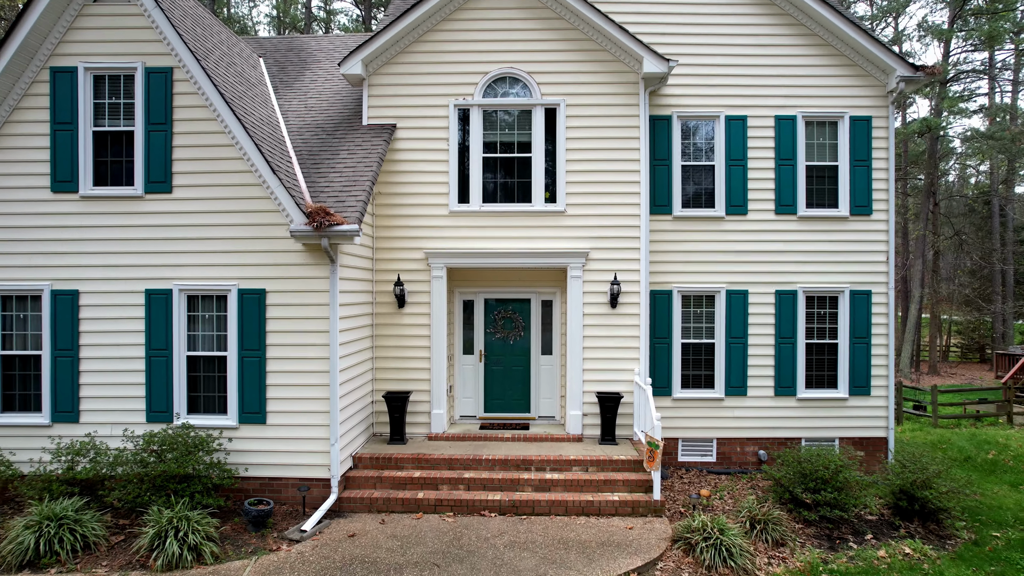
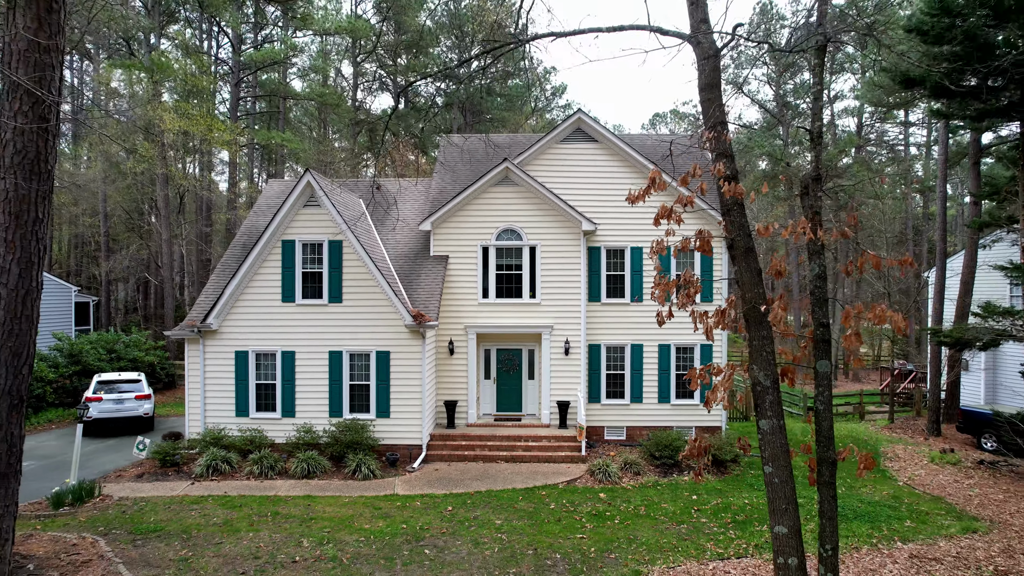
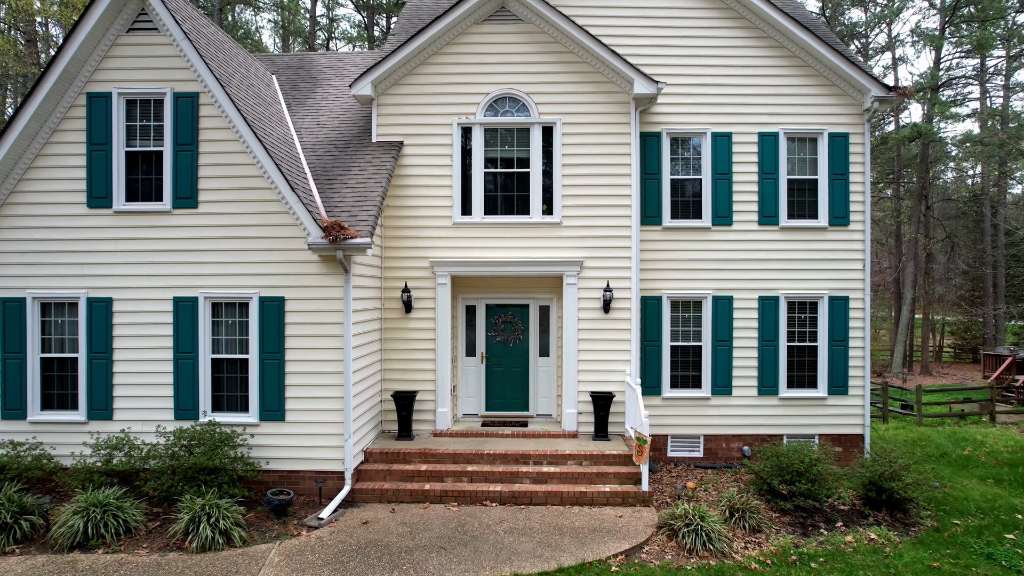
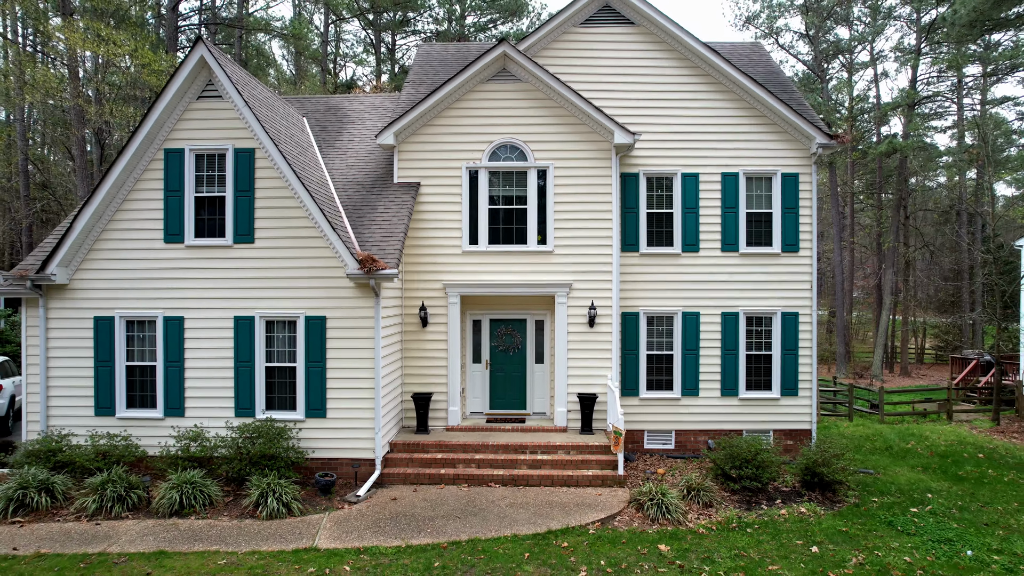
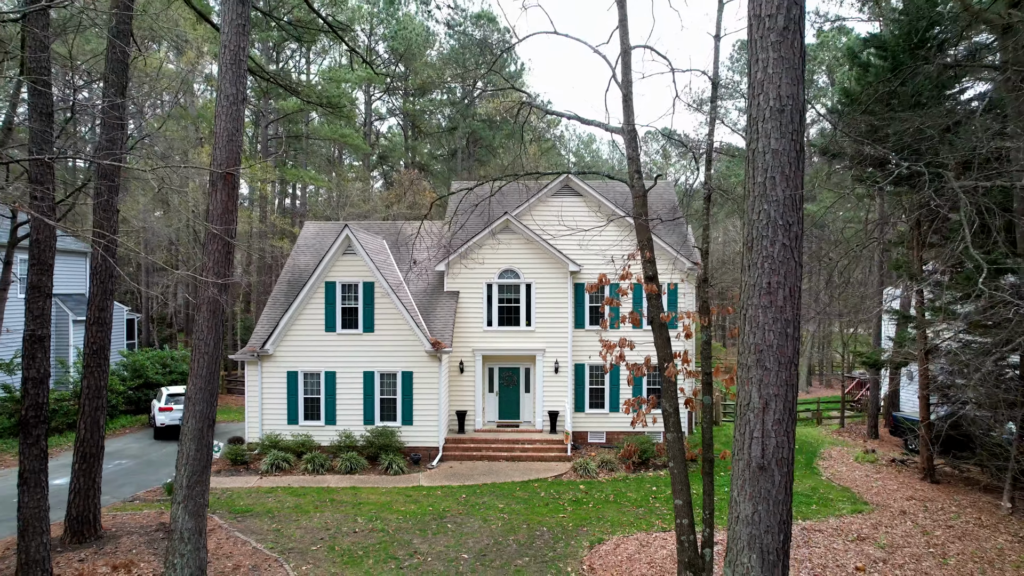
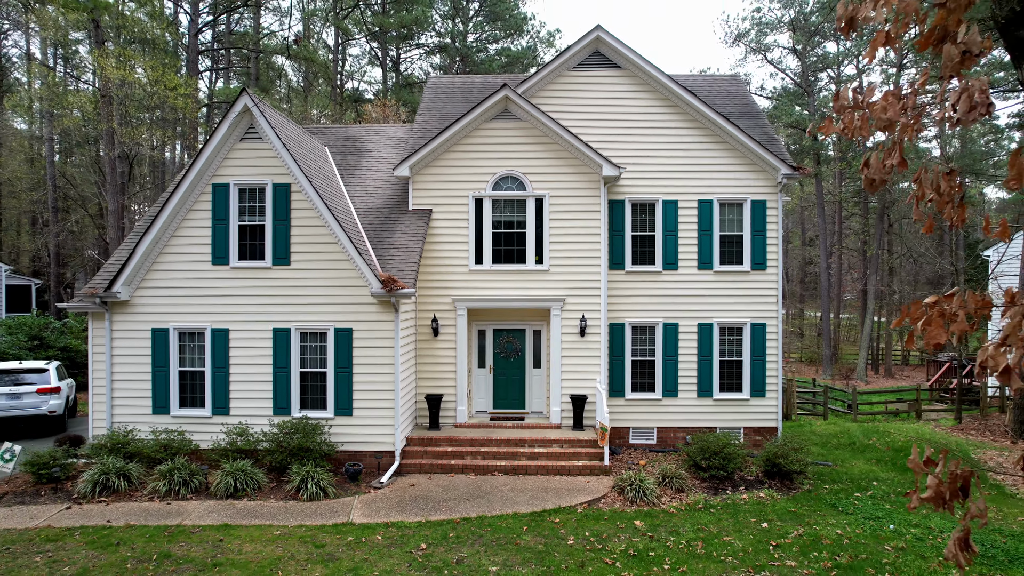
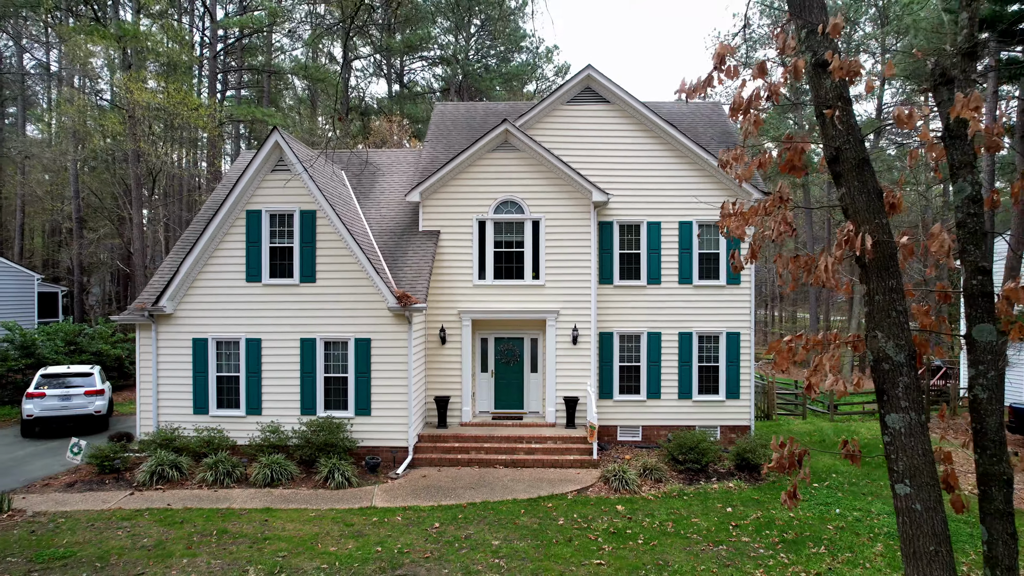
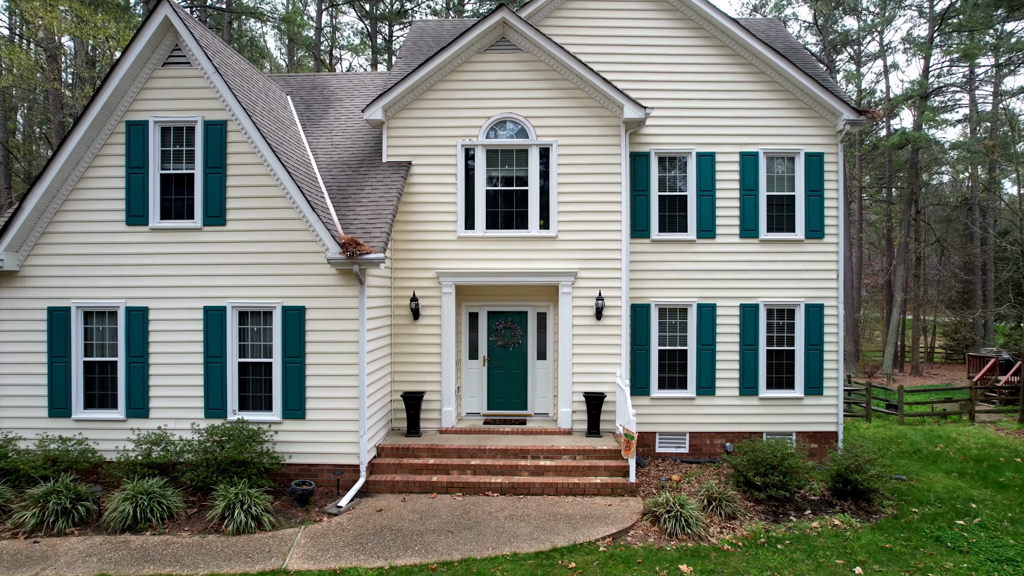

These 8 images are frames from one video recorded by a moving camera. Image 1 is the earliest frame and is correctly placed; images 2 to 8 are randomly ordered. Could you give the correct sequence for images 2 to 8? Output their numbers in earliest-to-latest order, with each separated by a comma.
3, 8, 4, 6, 7, 2, 5
